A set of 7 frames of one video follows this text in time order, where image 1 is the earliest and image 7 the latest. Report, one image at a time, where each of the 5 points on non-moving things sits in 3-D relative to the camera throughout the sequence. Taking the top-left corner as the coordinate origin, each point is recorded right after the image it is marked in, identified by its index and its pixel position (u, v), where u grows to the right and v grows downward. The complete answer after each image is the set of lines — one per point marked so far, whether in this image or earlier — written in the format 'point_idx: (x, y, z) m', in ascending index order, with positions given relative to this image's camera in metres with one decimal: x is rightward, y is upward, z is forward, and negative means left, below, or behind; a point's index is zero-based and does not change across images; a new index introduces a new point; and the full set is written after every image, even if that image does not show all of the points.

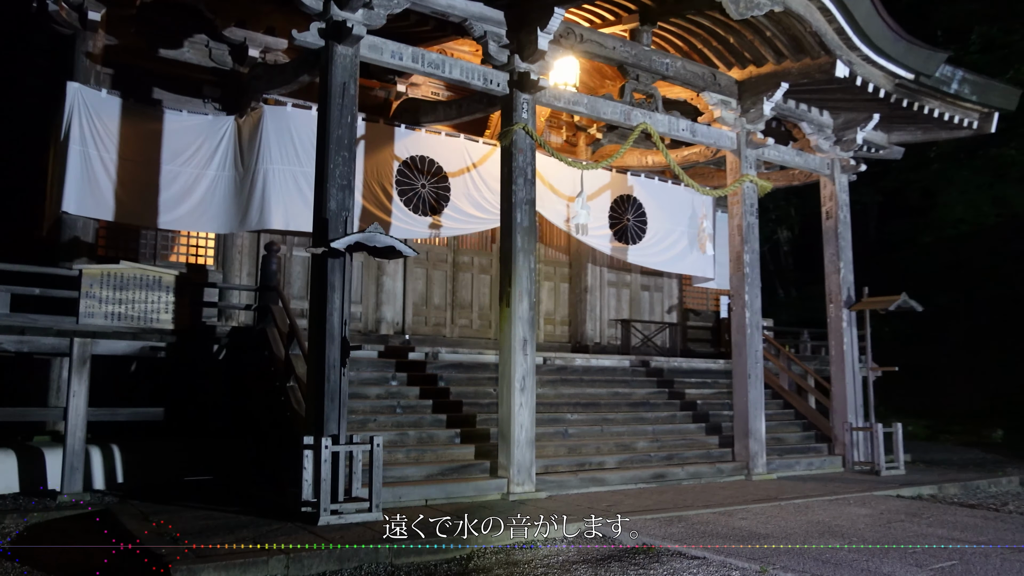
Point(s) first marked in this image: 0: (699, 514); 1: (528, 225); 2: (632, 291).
0: (+1.7, -2.0, +7.4) m
1: (+0.2, +0.6, +8.4) m
2: (+1.9, 0.0, +13.4) m
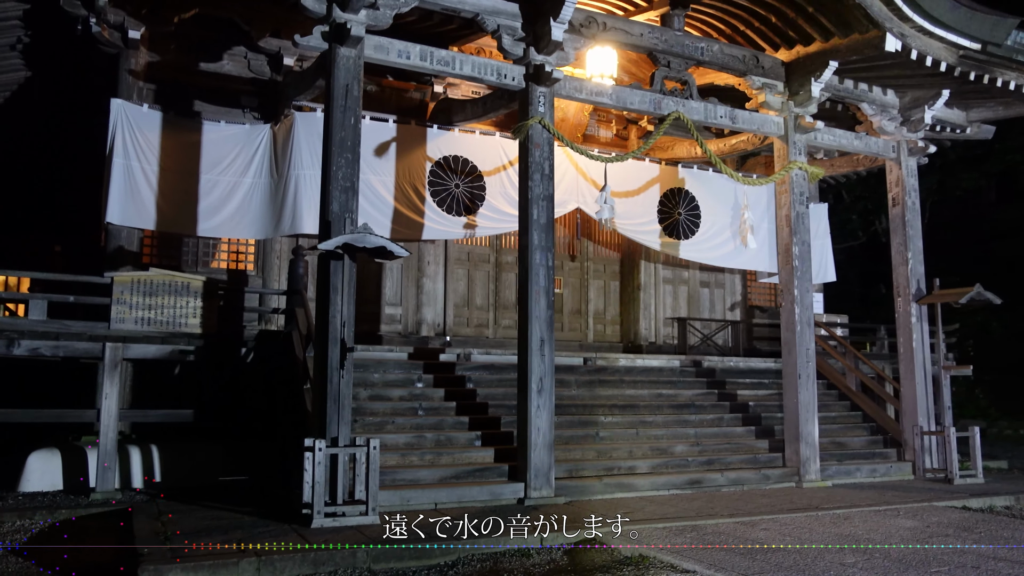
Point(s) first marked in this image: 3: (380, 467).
0: (+1.7, -2.0, +7.0) m
1: (+0.3, +0.6, +8.2) m
2: (+2.8, 0.0, +12.9) m
3: (-1.2, -1.6, +7.5) m
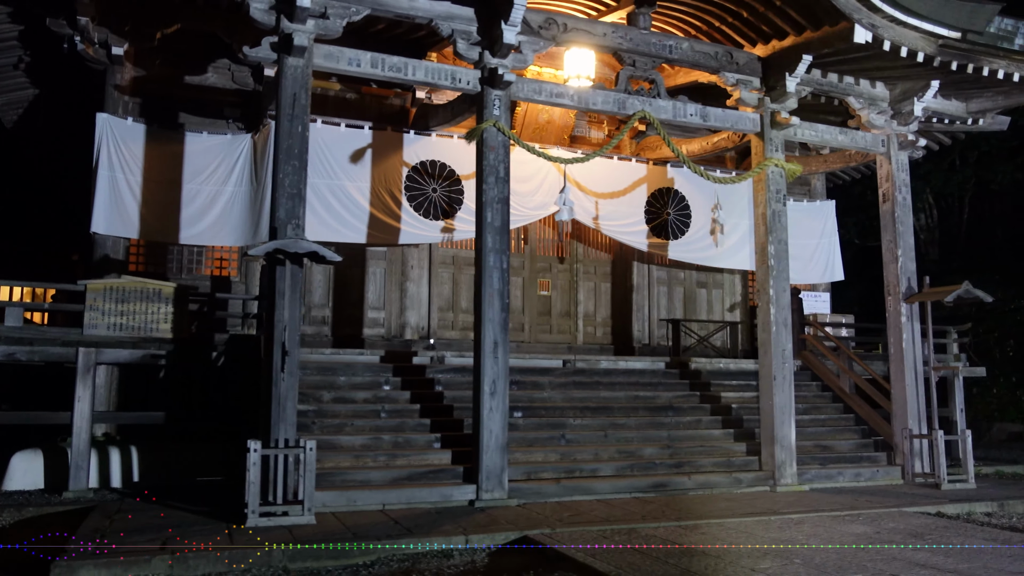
0: (+1.2, -2.0, +6.9) m
1: (-0.1, +0.6, +8.2) m
2: (+2.7, 0.0, +12.7) m
3: (-1.7, -1.7, +7.7) m
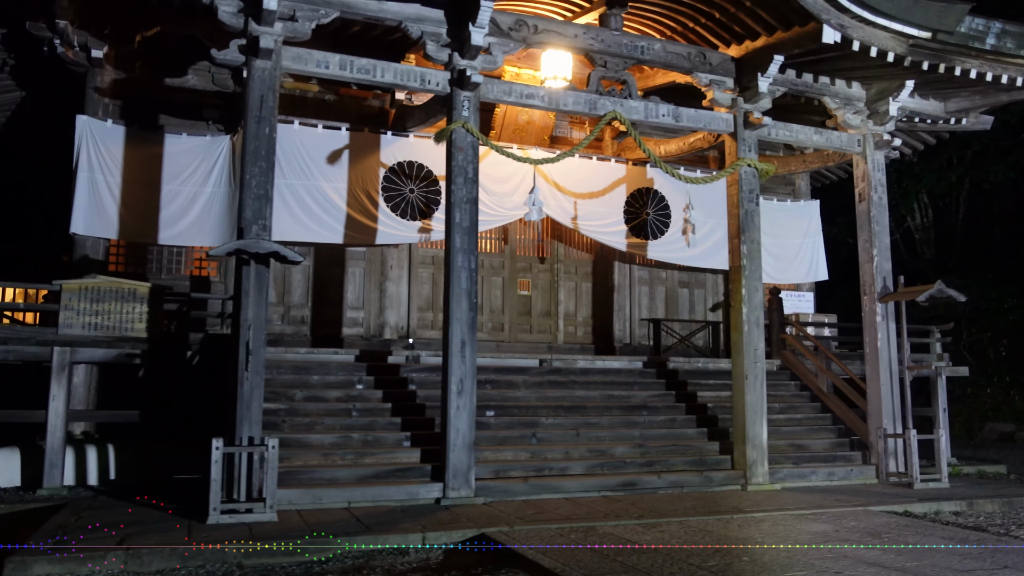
0: (+0.9, -2.0, +6.9) m
1: (-0.4, +0.6, +8.3) m
2: (+2.4, 0.0, +12.8) m
3: (-2.0, -1.7, +7.8) m
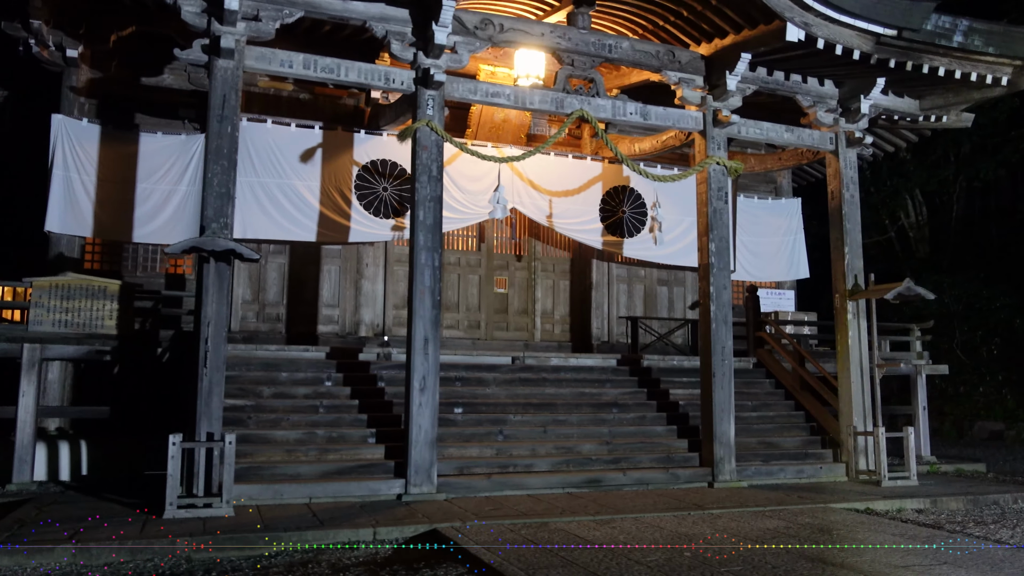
0: (+0.5, -2.0, +7.0) m
1: (-0.8, +0.7, +8.3) m
2: (+2.1, 0.0, +12.8) m
3: (-2.4, -1.7, +7.8) m
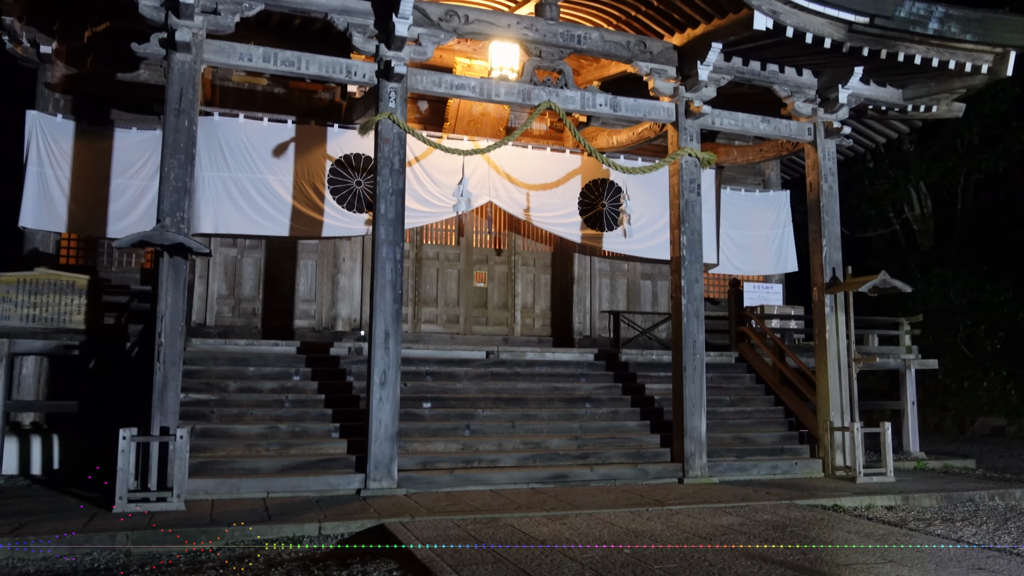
0: (+0.1, -1.9, +6.9) m
1: (-1.2, +0.7, +8.3) m
2: (+1.8, +0.1, +12.7) m
3: (-2.8, -1.6, +7.8) m
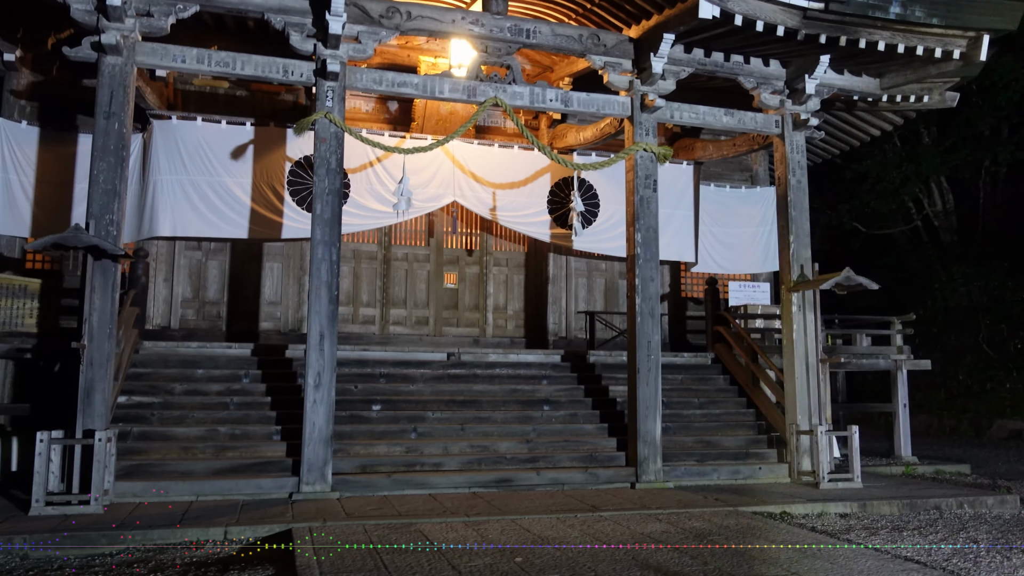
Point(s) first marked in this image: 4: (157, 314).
0: (-0.6, -1.9, +6.7) m
1: (-1.8, +0.7, +8.2) m
2: (+1.4, +0.1, +12.4) m
3: (-3.4, -1.6, +7.8) m
4: (-4.5, -0.3, +10.6) m
